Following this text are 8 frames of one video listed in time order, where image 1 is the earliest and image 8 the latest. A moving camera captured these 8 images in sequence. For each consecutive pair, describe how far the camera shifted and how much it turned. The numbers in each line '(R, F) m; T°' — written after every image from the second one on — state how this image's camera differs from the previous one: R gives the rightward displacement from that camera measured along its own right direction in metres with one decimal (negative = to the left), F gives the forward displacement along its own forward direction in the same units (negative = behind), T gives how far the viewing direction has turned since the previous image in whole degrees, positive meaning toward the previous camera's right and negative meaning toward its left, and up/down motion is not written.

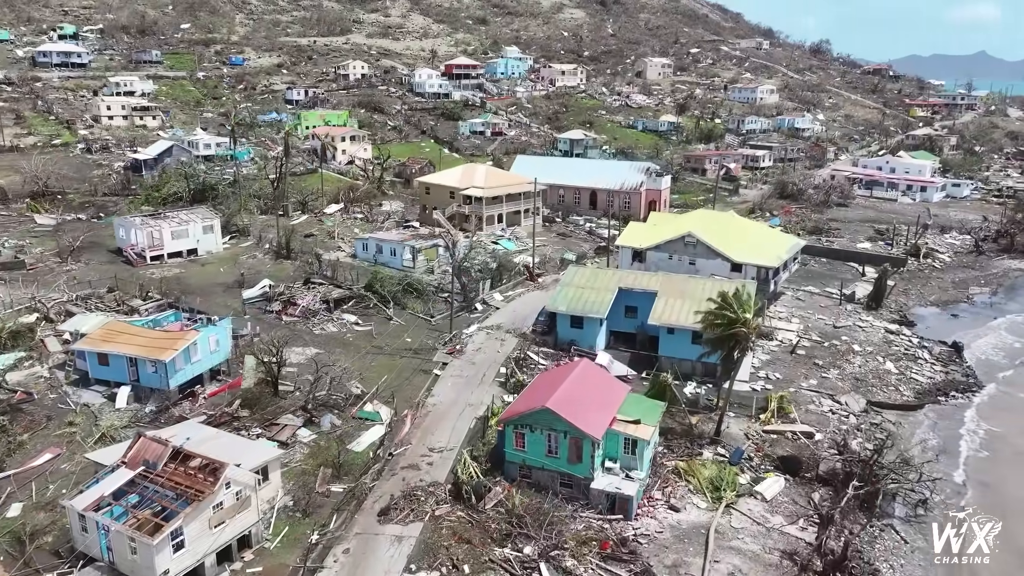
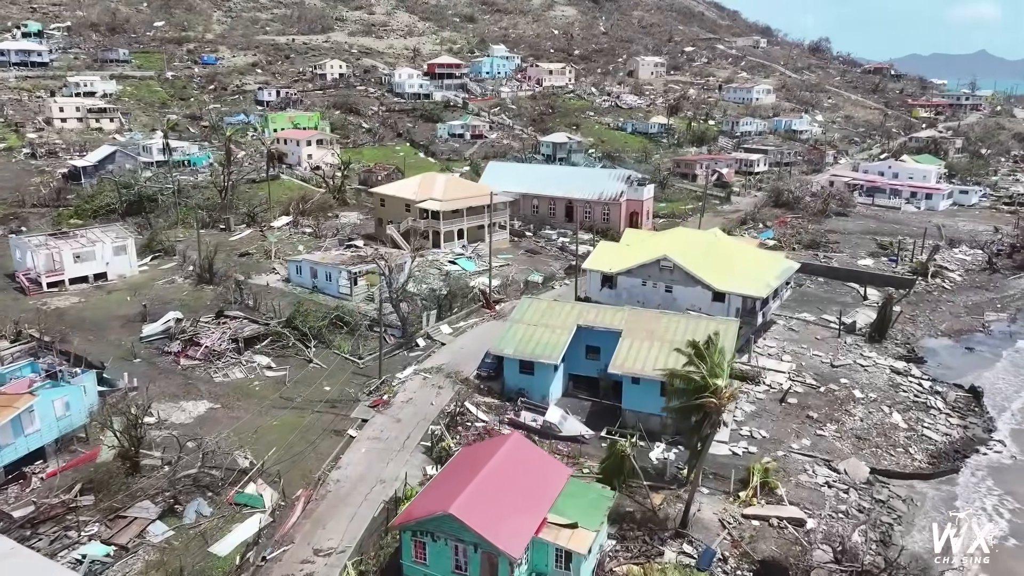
(+2.2, +4.5) m; 0°
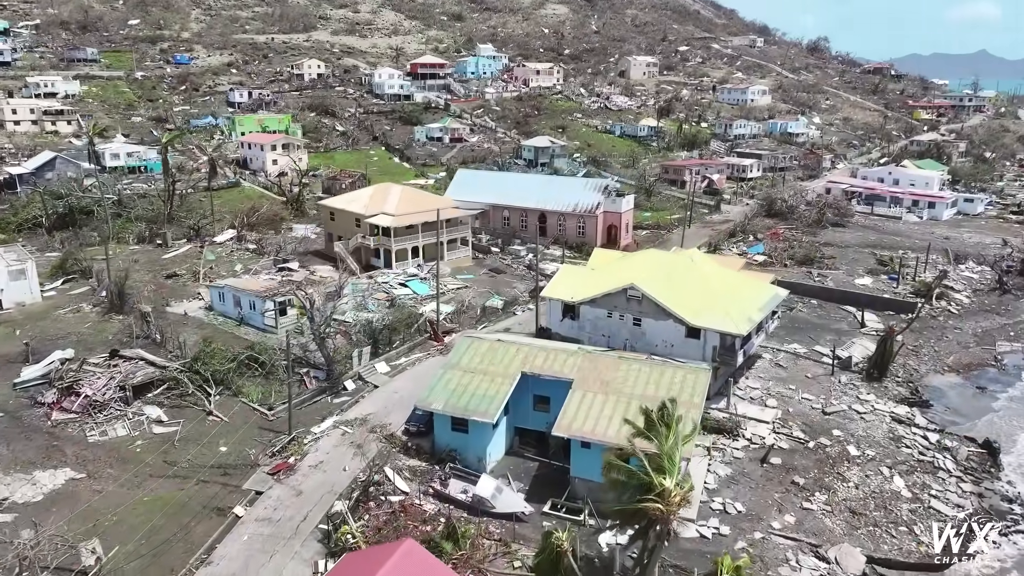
(+2.1, +3.8) m; 0°
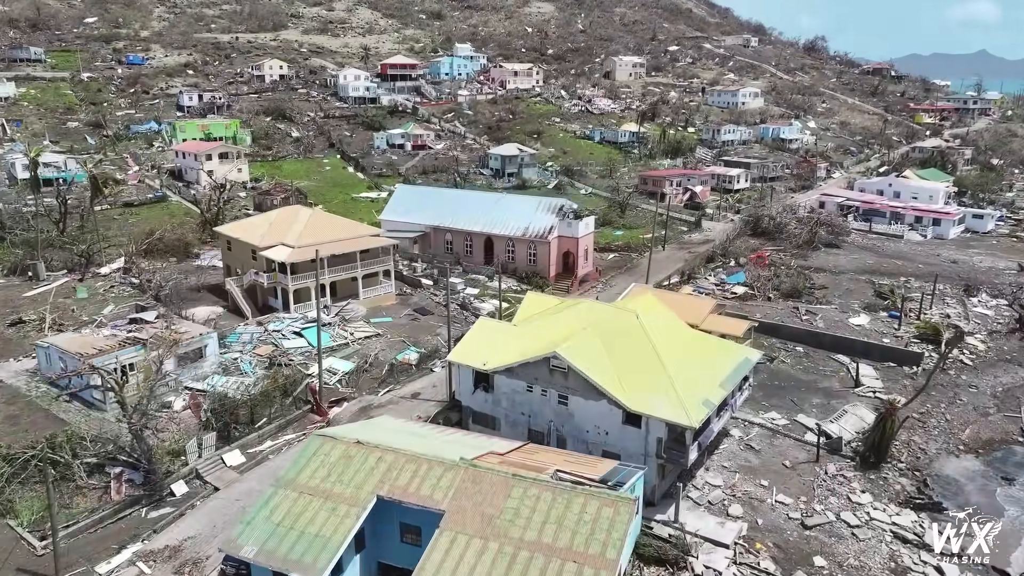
(+3.3, +6.0) m; 0°
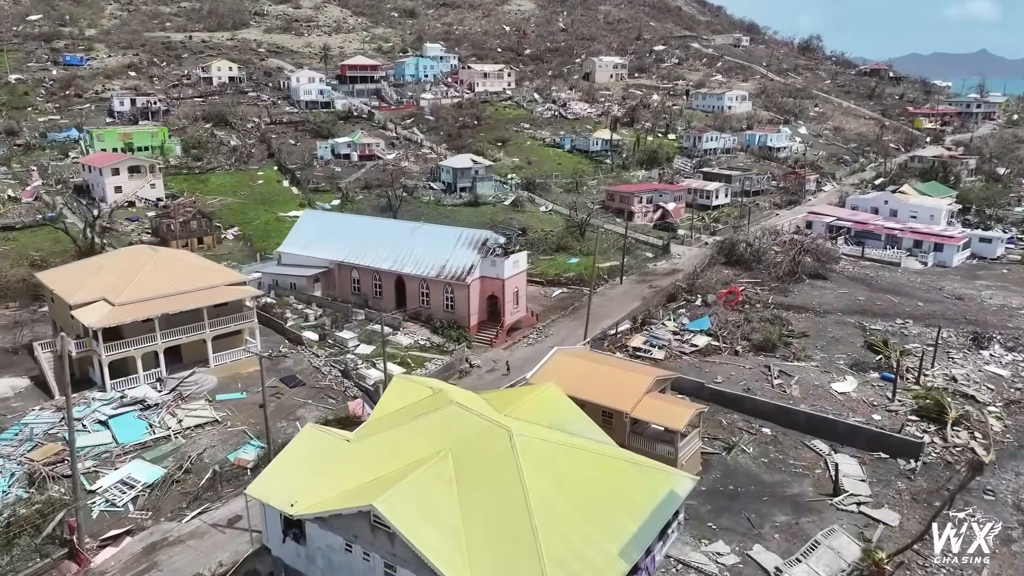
(+3.9, +6.6) m; 0°
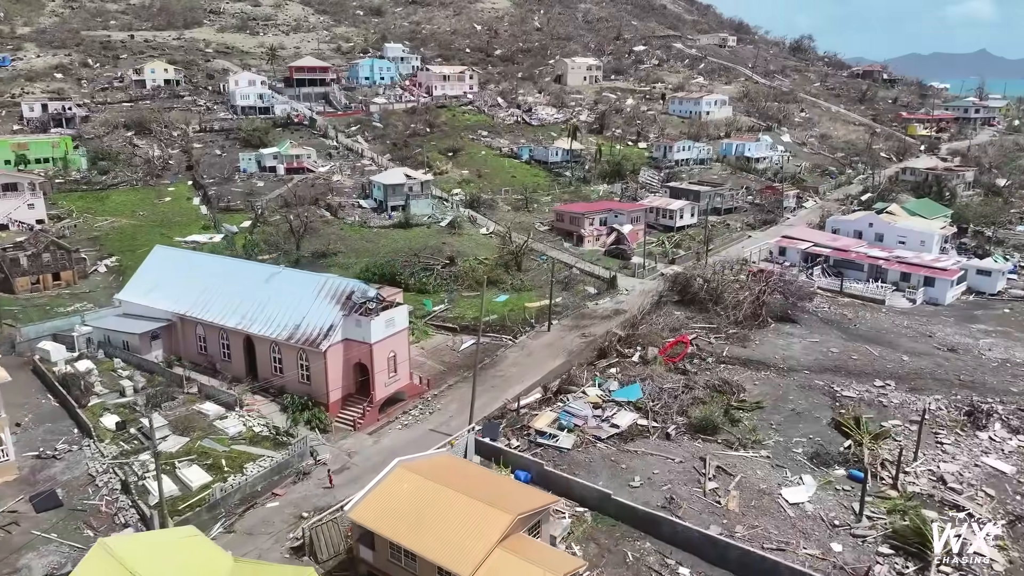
(+4.6, +6.5) m; 0°
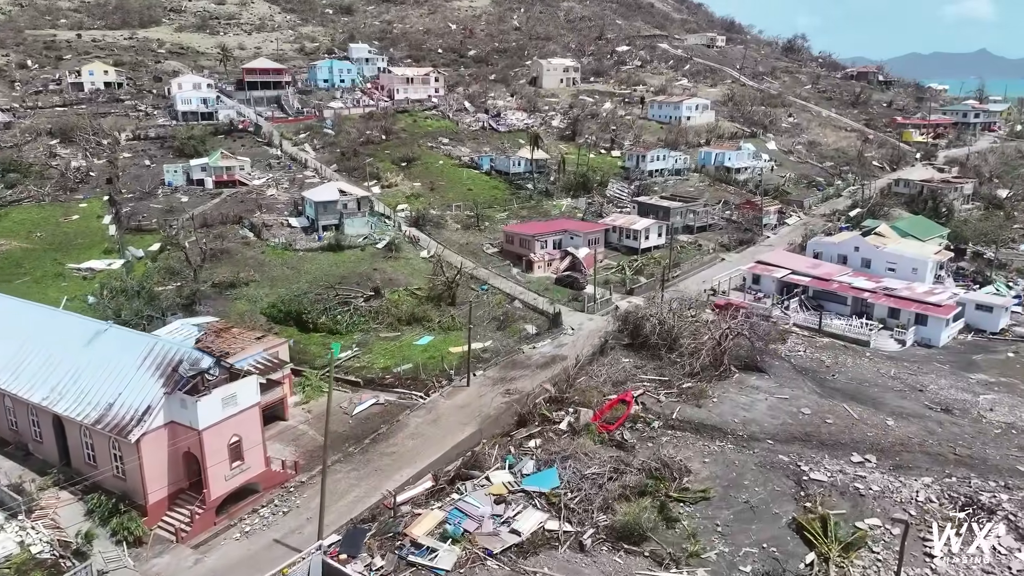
(+3.6, +5.3) m; 0°
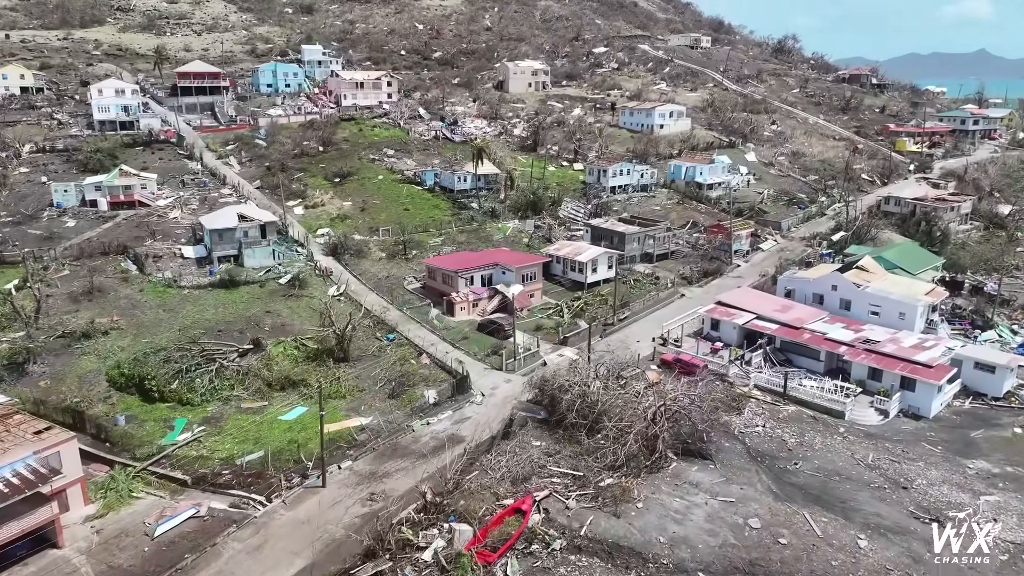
(+4.2, +6.2) m; 0°
